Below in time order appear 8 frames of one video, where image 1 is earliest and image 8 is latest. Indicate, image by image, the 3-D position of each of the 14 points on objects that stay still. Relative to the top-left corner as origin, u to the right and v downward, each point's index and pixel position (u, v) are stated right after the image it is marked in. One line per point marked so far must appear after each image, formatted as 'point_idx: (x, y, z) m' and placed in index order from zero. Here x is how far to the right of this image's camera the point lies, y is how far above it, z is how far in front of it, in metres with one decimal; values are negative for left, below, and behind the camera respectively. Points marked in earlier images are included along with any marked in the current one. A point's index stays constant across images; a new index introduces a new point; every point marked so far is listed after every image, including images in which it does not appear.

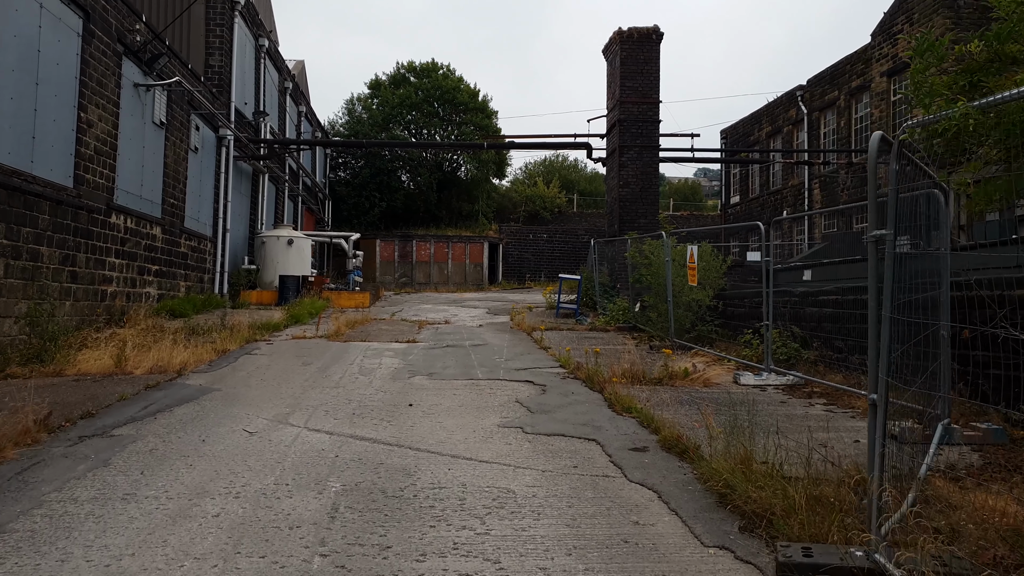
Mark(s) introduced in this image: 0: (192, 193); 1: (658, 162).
0: (-5.1, +1.5, +12.4) m
1: (+2.6, +2.3, +14.0) m
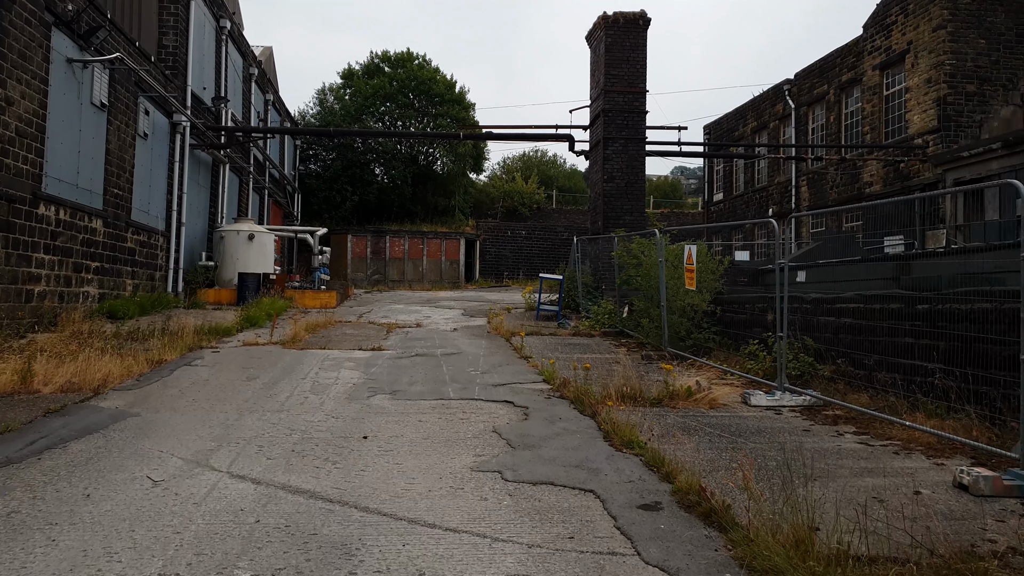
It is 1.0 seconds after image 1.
0: (-5.5, +1.6, +11.4) m
1: (+2.3, +2.3, +13.2) m
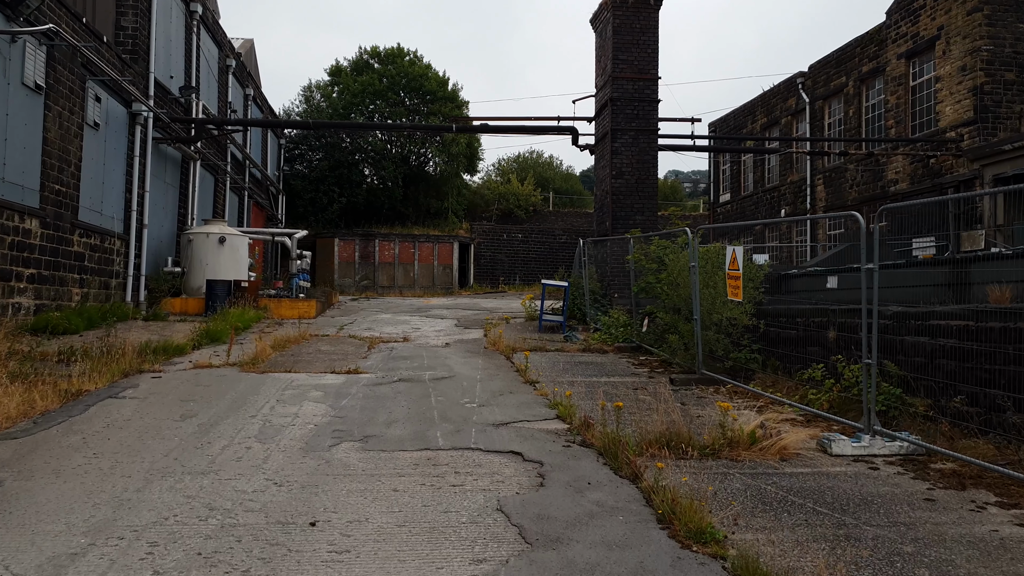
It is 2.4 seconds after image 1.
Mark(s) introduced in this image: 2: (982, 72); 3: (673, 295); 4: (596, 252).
0: (-5.5, +1.4, +10.0) m
1: (+2.2, +2.2, +12.0) m
2: (+8.1, +3.7, +13.3) m
3: (+1.5, -0.1, +7.2) m
4: (+1.2, +0.5, +11.3) m
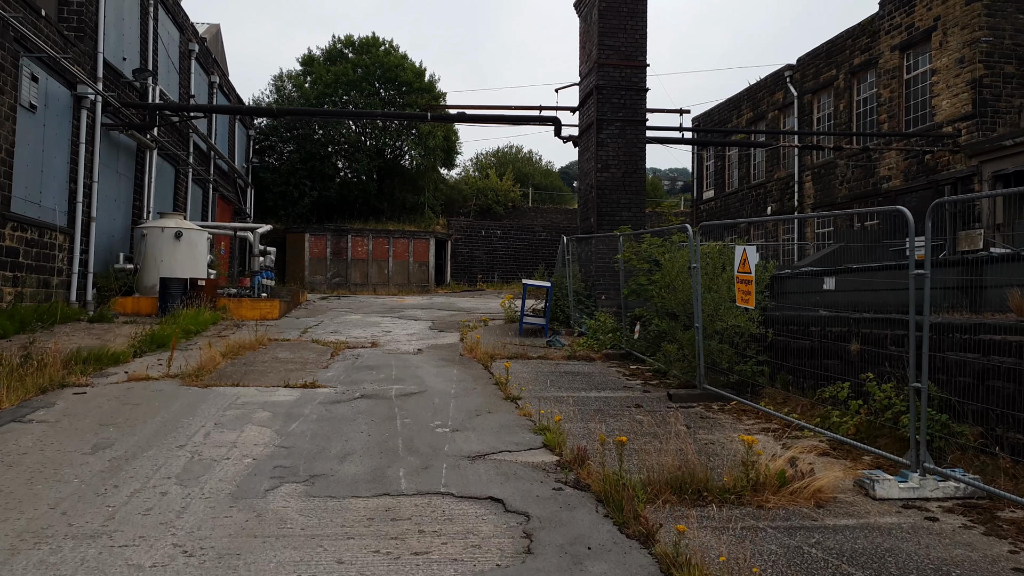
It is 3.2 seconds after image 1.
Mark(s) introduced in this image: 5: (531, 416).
0: (-5.7, +1.4, +9.1) m
1: (+1.9, +2.1, +11.3) m
2: (+7.7, +3.7, +12.7) m
3: (+1.3, -0.1, +6.5) m
4: (+0.9, +0.5, +10.6) m
5: (+0.1, -0.8, +4.9) m
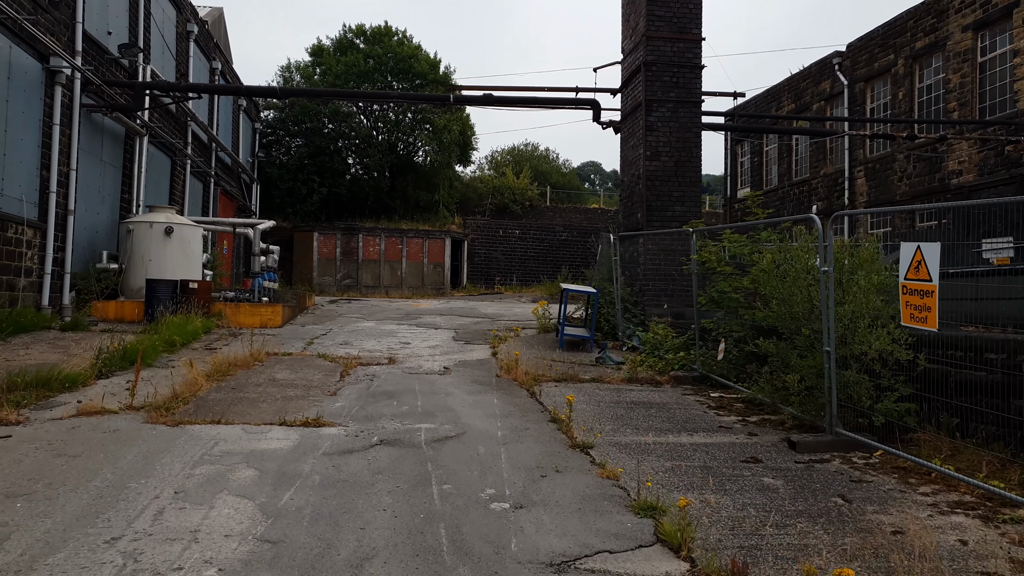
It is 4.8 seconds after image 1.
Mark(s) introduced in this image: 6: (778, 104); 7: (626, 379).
0: (-5.3, +1.4, +7.8) m
1: (+2.4, +2.1, +9.8) m
2: (+8.2, +3.6, +11.2) m
3: (+1.7, -0.2, +5.1) m
4: (+1.4, +0.5, +9.2) m
5: (+0.5, -0.9, +3.5) m
6: (+6.7, +4.7, +19.5) m
7: (+1.0, -0.8, +6.5) m
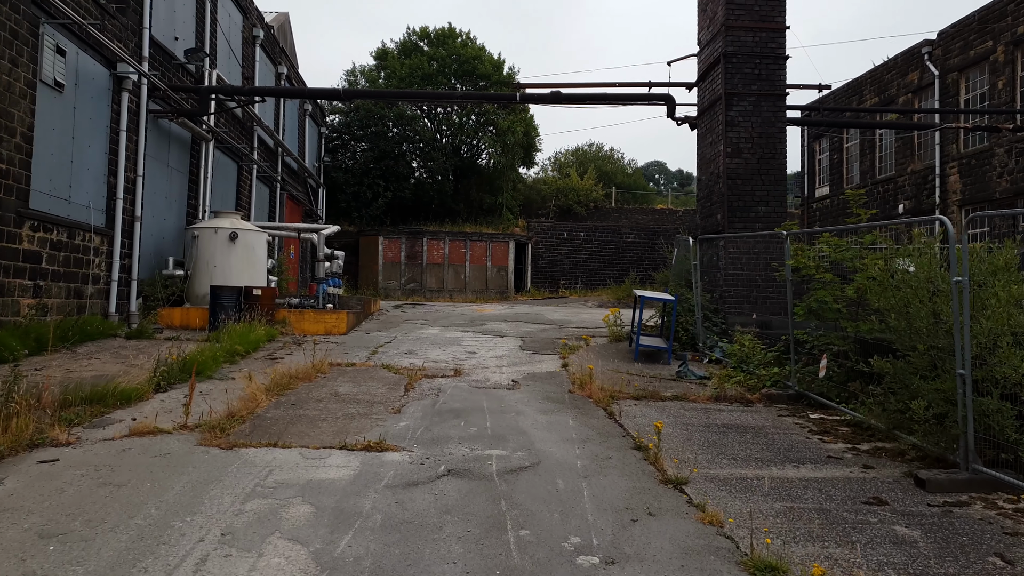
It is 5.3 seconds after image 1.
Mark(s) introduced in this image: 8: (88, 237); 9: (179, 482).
0: (-4.6, +1.3, +7.7) m
1: (+3.2, +2.0, +9.2) m
2: (+9.2, +3.5, +10.1) m
3: (+2.2, -0.2, +4.5) m
4: (+2.2, +0.4, +8.6) m
5: (+0.8, -0.9, +3.0) m
6: (+8.3, +4.6, +18.5) m
7: (+1.6, -0.8, +6.0) m
8: (-4.7, +0.6, +8.6) m
9: (-1.5, -0.9, +3.5) m
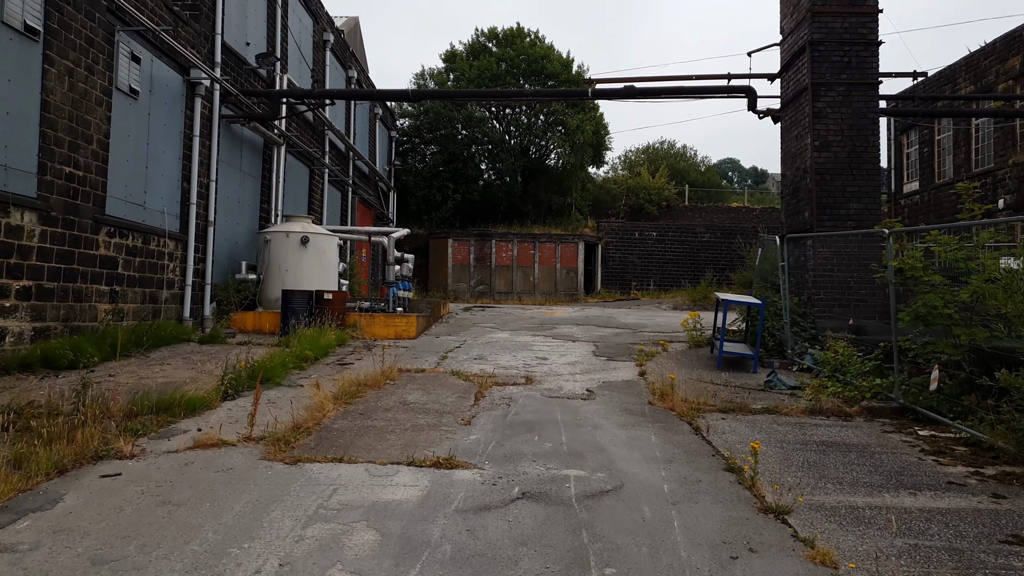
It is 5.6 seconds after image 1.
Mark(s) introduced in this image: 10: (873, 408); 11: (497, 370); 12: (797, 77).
0: (-3.9, +1.3, +7.8) m
1: (+4.0, +2.0, +8.5) m
2: (+10.0, +3.5, +9.0) m
3: (+2.6, -0.2, +4.0) m
4: (+2.9, +0.4, +8.1) m
5: (+1.1, -1.0, +2.6) m
6: (+9.9, +4.6, +17.4) m
7: (+2.1, -0.9, +5.5) m
8: (-3.9, +0.5, +8.6) m
9: (-1.2, -0.9, +3.3) m
10: (+2.5, -0.8, +5.5) m
11: (-0.1, -0.8, +7.1) m
12: (+3.3, +2.5, +9.0) m
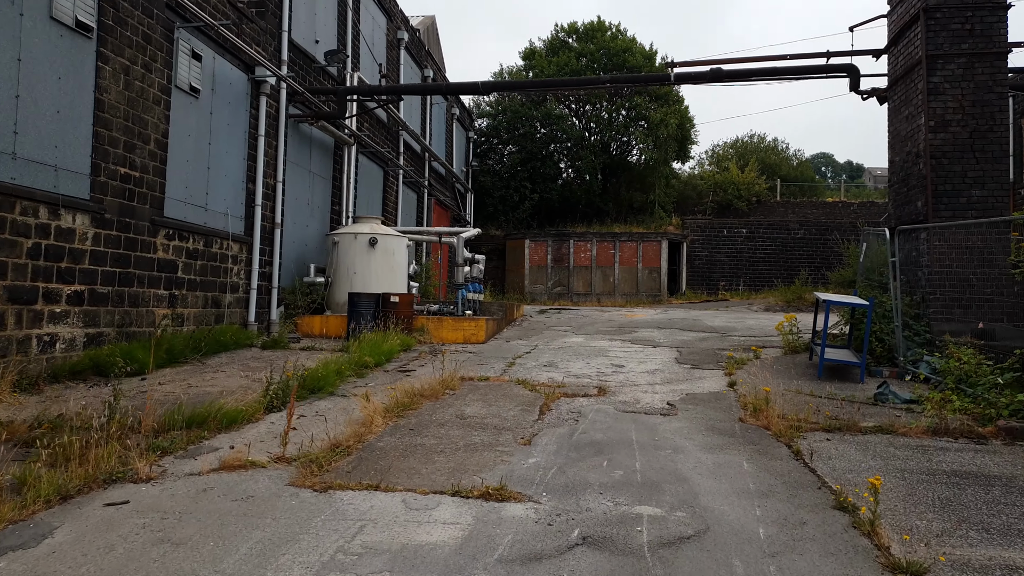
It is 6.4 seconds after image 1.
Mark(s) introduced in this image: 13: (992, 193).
0: (-3.2, +1.2, +7.6) m
1: (+4.8, +2.0, +7.5) m
2: (+10.7, +3.6, +7.2) m
3: (+2.8, -0.2, +3.1) m
4: (+3.6, +0.4, +7.1) m
5: (+1.2, -0.9, +1.9) m
6: (+11.6, +4.6, +15.6) m
7: (+2.5, -0.8, +4.6) m
8: (-3.1, +0.5, +8.4) m
9: (-1.0, -0.9, +2.8) m
10: (+3.0, -0.8, +4.6) m
11: (+0.5, -0.8, +6.5) m
12: (+4.1, +2.5, +8.0) m
13: (+4.6, +0.9, +7.4) m
